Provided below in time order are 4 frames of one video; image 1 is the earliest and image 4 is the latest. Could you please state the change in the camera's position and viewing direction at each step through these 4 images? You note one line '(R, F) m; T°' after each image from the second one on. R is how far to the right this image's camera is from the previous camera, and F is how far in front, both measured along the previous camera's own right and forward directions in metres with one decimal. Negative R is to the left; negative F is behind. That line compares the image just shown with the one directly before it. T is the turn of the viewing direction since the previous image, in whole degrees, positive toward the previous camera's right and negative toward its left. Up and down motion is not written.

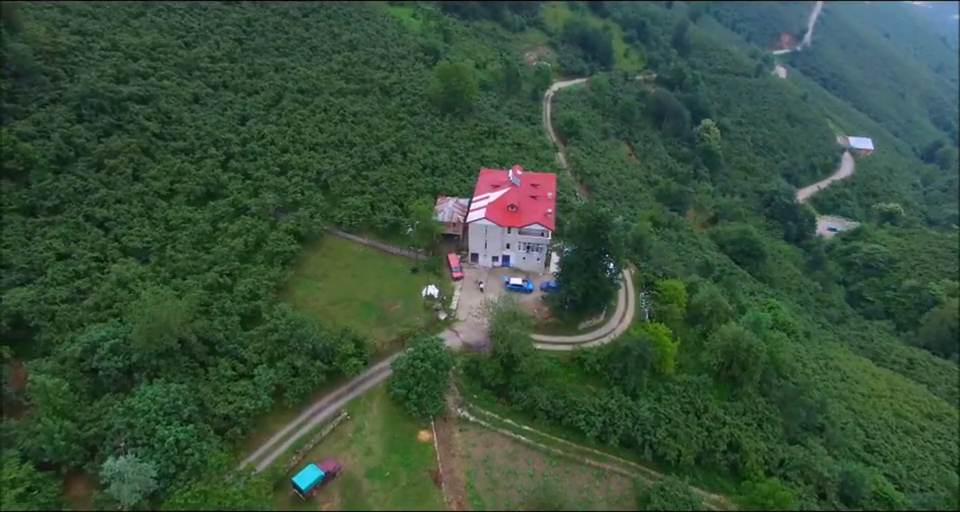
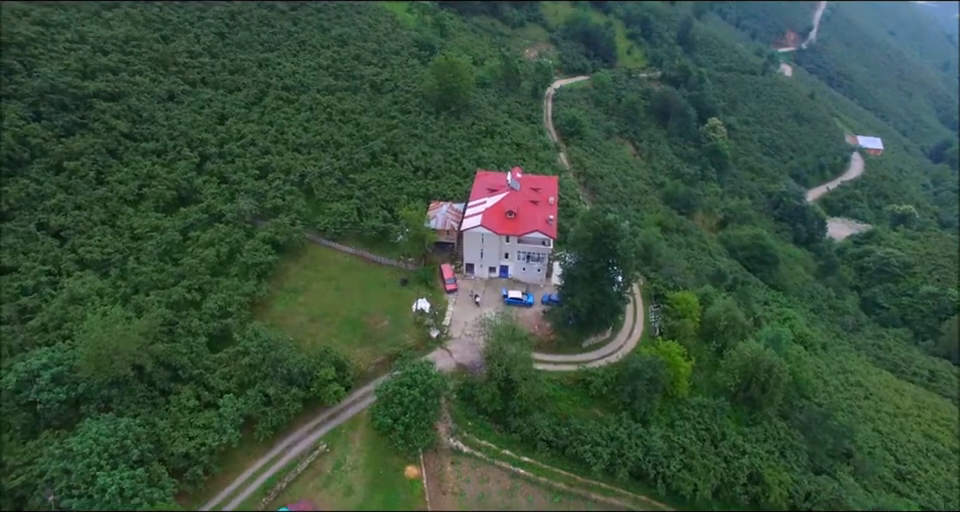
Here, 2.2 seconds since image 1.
(+0.5, +4.3) m; 0°
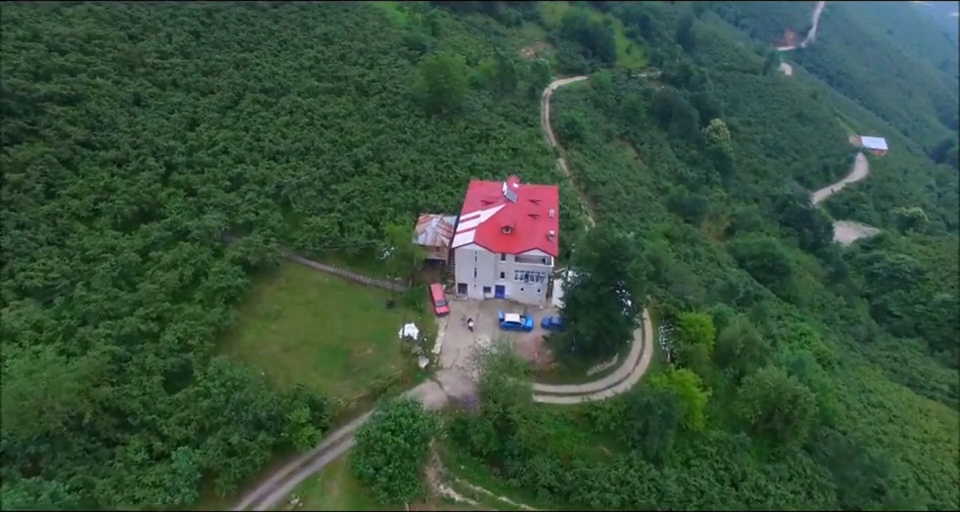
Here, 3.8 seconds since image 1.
(+0.3, +4.5) m; 0°
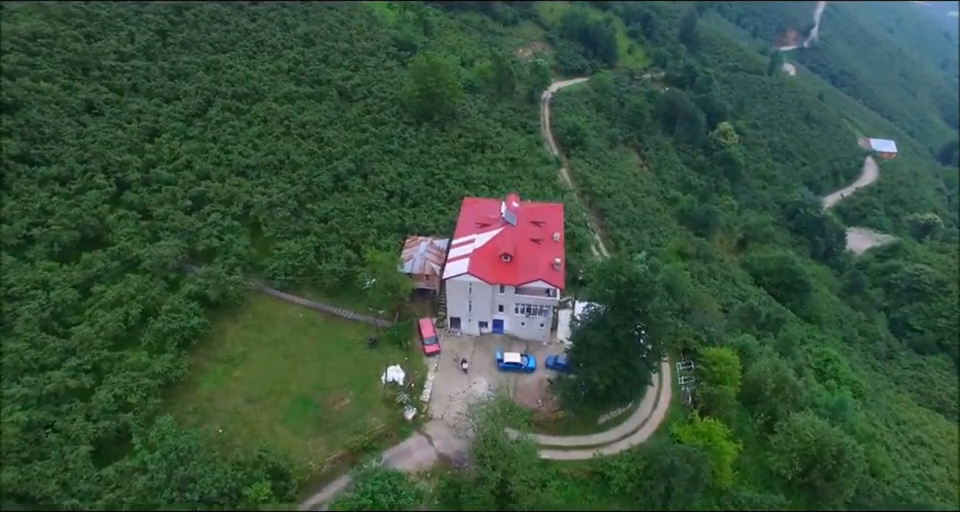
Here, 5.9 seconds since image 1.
(+0.2, +5.7) m; 0°
